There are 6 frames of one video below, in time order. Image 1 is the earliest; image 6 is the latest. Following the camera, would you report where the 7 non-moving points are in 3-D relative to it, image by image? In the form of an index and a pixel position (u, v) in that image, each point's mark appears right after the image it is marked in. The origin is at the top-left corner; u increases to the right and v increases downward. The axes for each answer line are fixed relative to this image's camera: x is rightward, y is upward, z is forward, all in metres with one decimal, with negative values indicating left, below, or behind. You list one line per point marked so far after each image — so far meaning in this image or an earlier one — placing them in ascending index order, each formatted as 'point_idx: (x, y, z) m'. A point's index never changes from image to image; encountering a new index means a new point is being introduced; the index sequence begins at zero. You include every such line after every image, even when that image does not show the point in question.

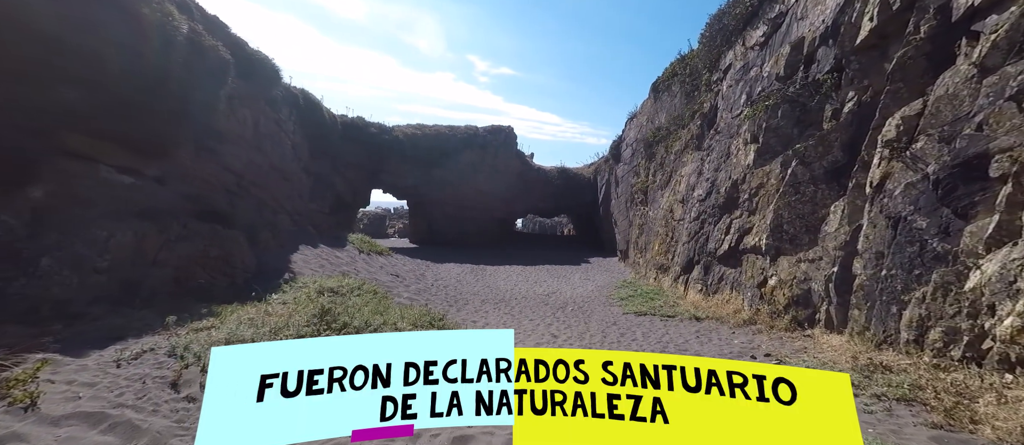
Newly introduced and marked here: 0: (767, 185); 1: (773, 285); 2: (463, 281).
0: (+5.0, +0.7, +8.5) m
1: (+4.8, -1.2, +7.9) m
2: (-1.8, -2.1, +15.6) m
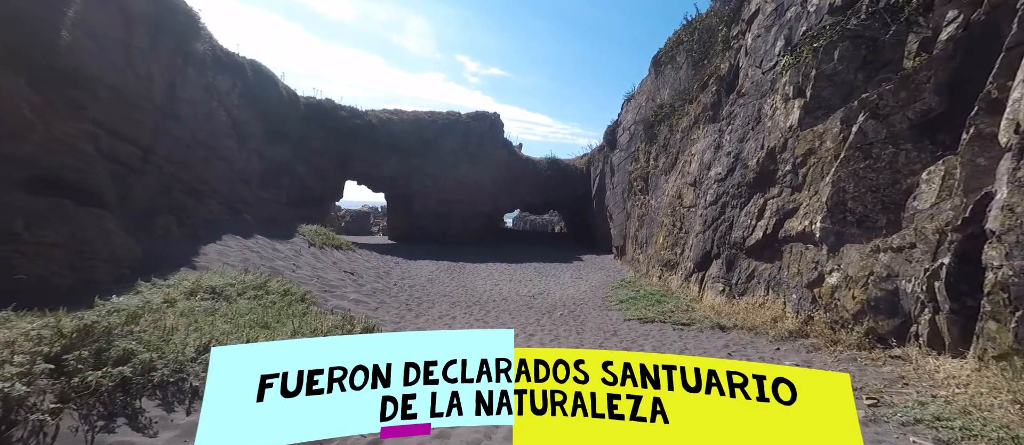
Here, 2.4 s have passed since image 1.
0: (+4.6, +1.1, +6.3) m
1: (+4.3, -0.8, +5.8) m
2: (-2.4, -1.8, +13.4) m
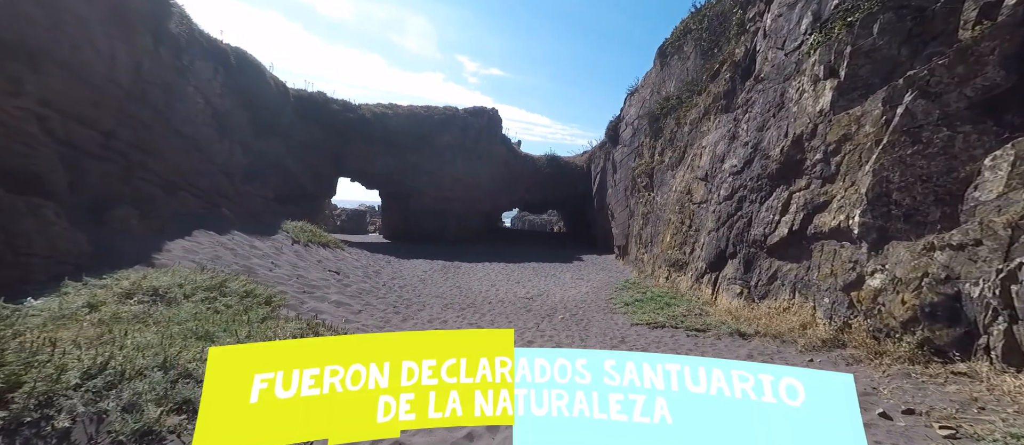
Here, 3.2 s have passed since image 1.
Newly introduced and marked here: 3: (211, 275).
0: (+4.5, +1.1, +5.6) m
1: (+4.3, -0.8, +5.0) m
2: (-2.5, -1.7, +12.6) m
3: (-3.9, -0.7, +5.5) m
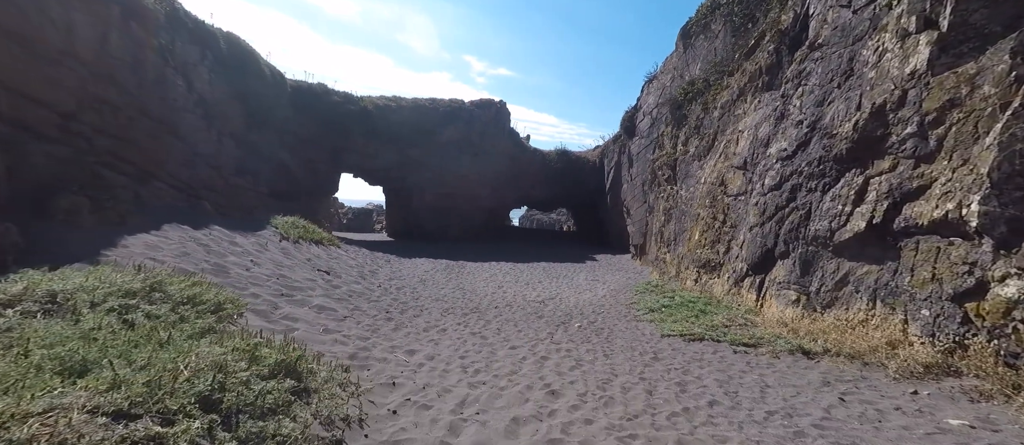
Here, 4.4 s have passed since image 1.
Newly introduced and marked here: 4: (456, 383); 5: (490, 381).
0: (+4.6, +1.2, +4.4) m
1: (+4.4, -0.7, +3.8) m
2: (-2.3, -1.6, +11.5) m
3: (-3.8, -0.6, +4.4) m
4: (-0.6, -1.6, +4.3) m
5: (-0.2, -1.7, +4.5) m
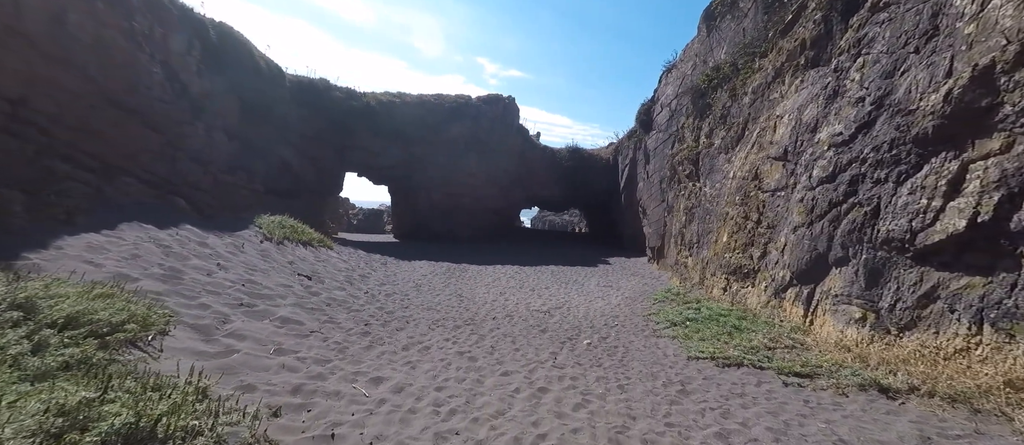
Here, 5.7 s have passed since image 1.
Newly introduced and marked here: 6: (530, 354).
0: (+4.5, +1.2, +3.1) m
1: (+4.3, -0.7, +2.5) m
2: (-2.1, -1.6, +10.5) m
3: (-3.9, -0.5, +3.4) m
4: (-0.7, -1.6, +3.2) m
5: (-0.4, -1.6, +3.4) m
6: (+0.3, -1.8, +5.8) m
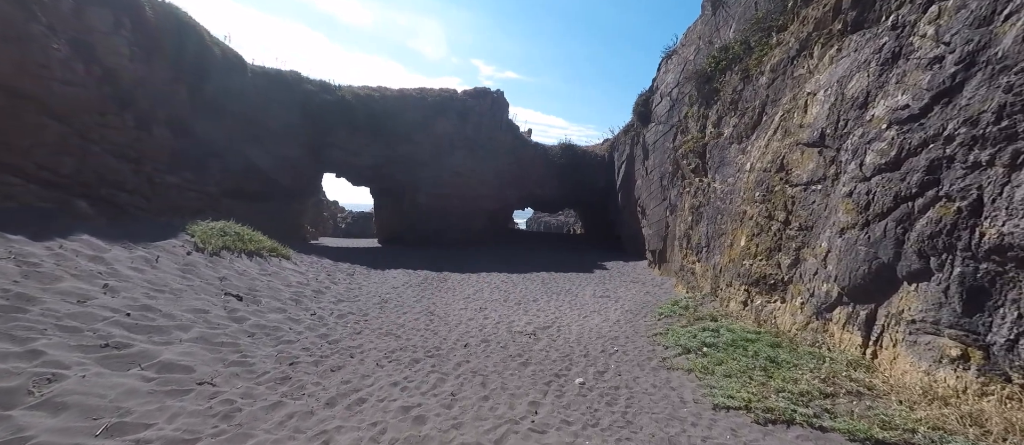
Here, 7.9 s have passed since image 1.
0: (+4.2, +1.3, +1.6) m
1: (+3.9, -0.6, +1.1) m
2: (-2.5, -1.7, +8.9) m
3: (-4.2, -0.6, +1.9) m
4: (-1.0, -1.7, +1.7) m
5: (-0.7, -1.7, +1.8) m
6: (-0.1, -1.9, +4.3) m
